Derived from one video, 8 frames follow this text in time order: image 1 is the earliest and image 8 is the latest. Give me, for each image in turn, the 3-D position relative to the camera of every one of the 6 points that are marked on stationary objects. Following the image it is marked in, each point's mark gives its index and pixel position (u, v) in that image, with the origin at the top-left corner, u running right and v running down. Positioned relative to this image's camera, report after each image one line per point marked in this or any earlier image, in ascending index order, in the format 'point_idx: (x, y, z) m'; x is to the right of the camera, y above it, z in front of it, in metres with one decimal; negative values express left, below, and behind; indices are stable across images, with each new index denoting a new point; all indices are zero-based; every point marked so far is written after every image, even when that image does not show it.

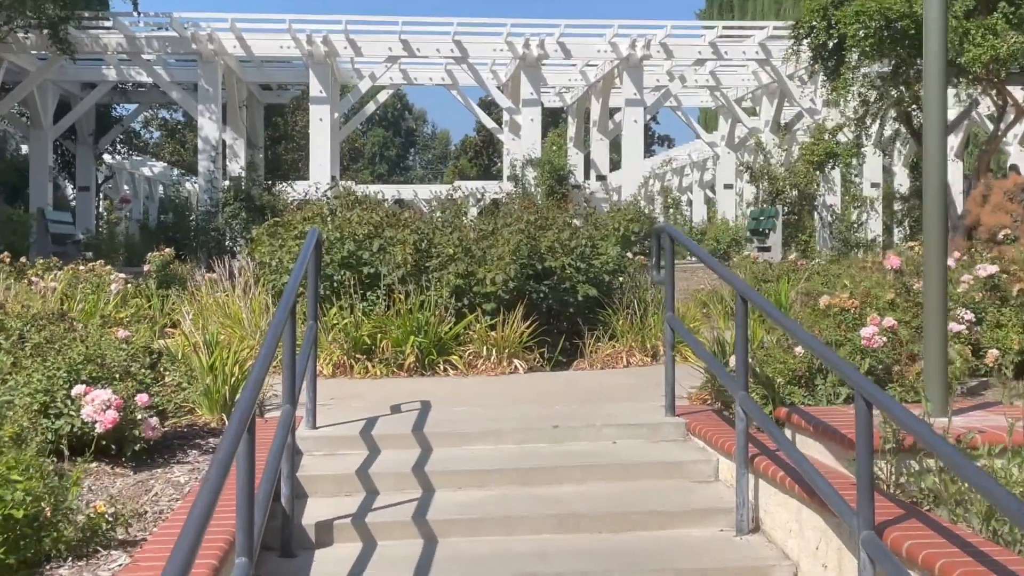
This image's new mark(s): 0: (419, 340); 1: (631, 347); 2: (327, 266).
0: (-0.6, -0.4, +9.3) m
1: (+1.0, -0.5, +10.2) m
2: (-1.4, +0.2, +9.7) m
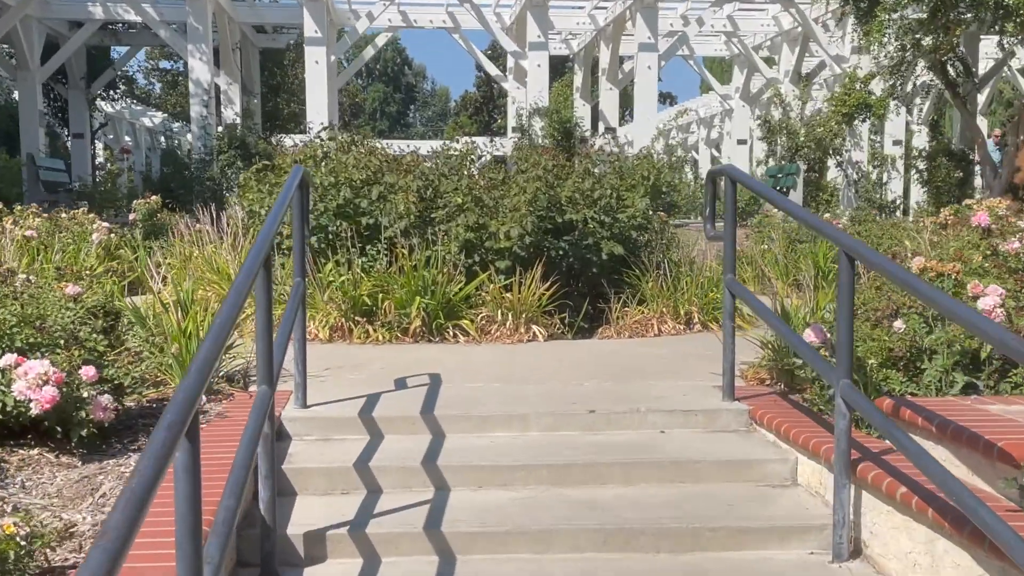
0: (-0.5, -0.1, +8.2) m
1: (+1.1, -0.2, +9.1) m
2: (-1.3, +0.5, +8.6) m
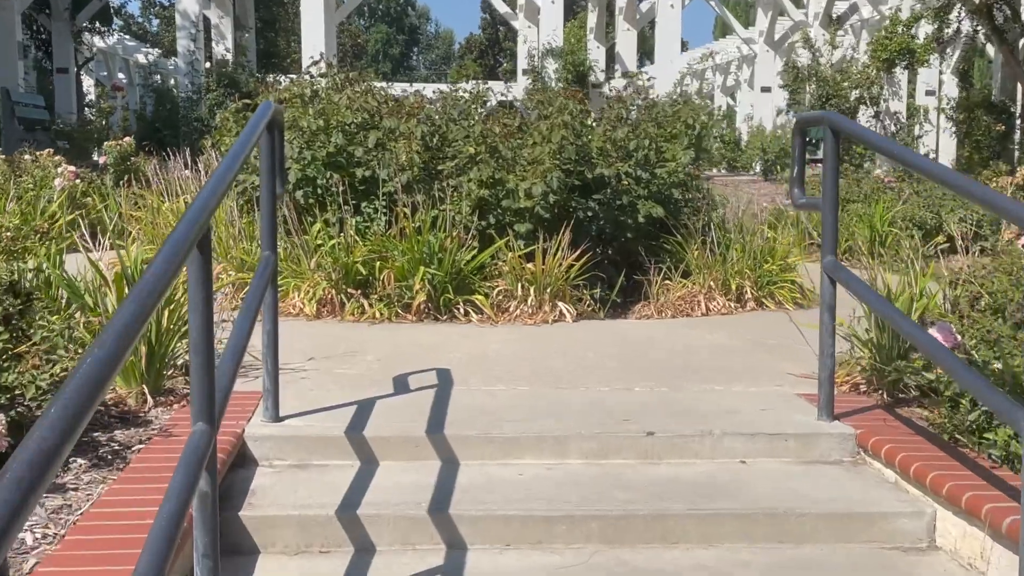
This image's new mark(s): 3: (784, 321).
0: (-0.4, +0.1, +6.8) m
1: (+1.2, 0.0, +7.8) m
2: (-1.1, +0.7, +7.3) m
3: (+1.5, -0.2, +7.3) m
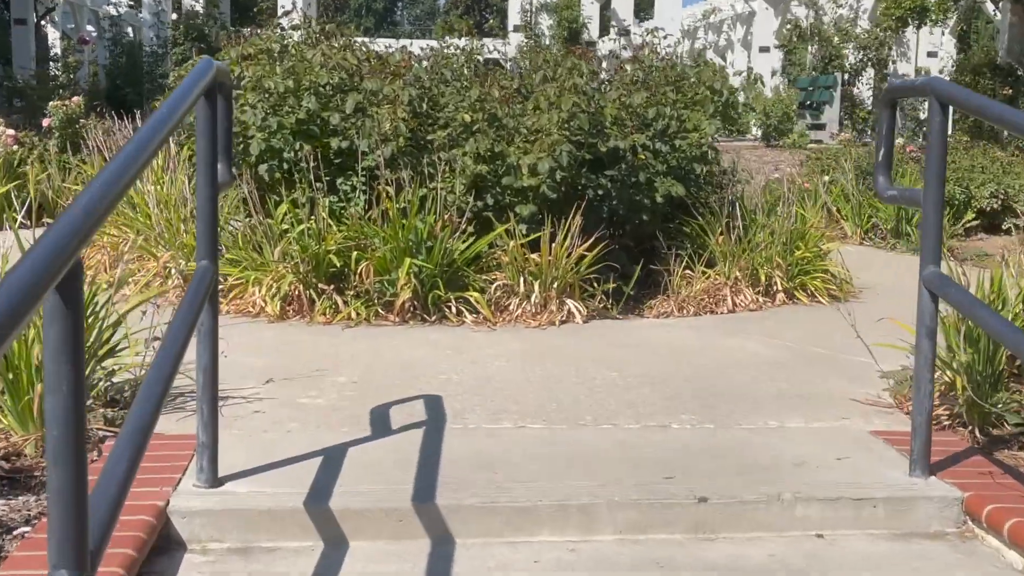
0: (-0.4, +0.1, +5.8) m
1: (+1.2, 0.0, +6.8) m
2: (-1.1, +0.7, +6.2) m
3: (+1.5, -0.2, +6.3) m
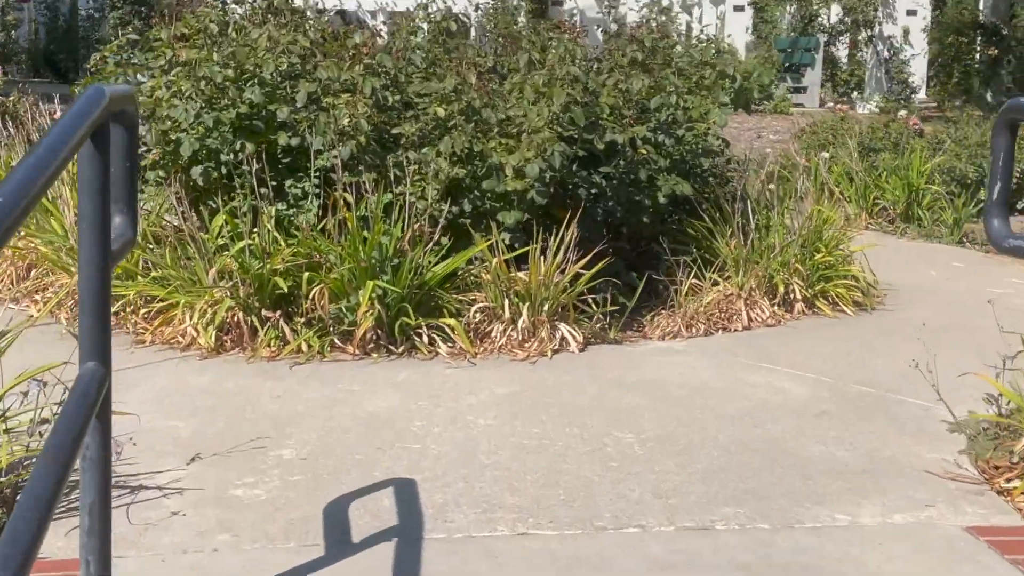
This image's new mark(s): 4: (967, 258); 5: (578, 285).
0: (-0.5, 0.0, +4.9) m
1: (+1.1, 0.0, +5.9) m
2: (-1.2, +0.6, +5.3) m
3: (+1.4, -0.2, +5.5) m
4: (+2.9, +0.1, +8.2) m
5: (+0.3, 0.0, +5.3) m
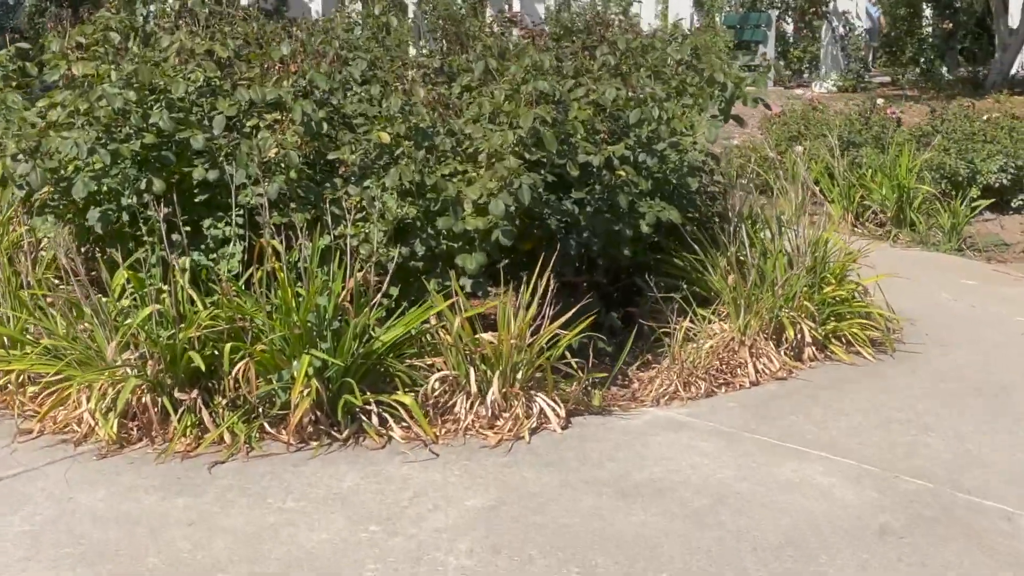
0: (-0.6, -0.2, +4.0) m
1: (+1.0, -0.2, +5.1) m
2: (-1.3, +0.4, +4.3) m
3: (+1.3, -0.4, +4.6) m
4: (+2.6, +0.1, +7.5) m
5: (+0.2, -0.2, +4.4) m
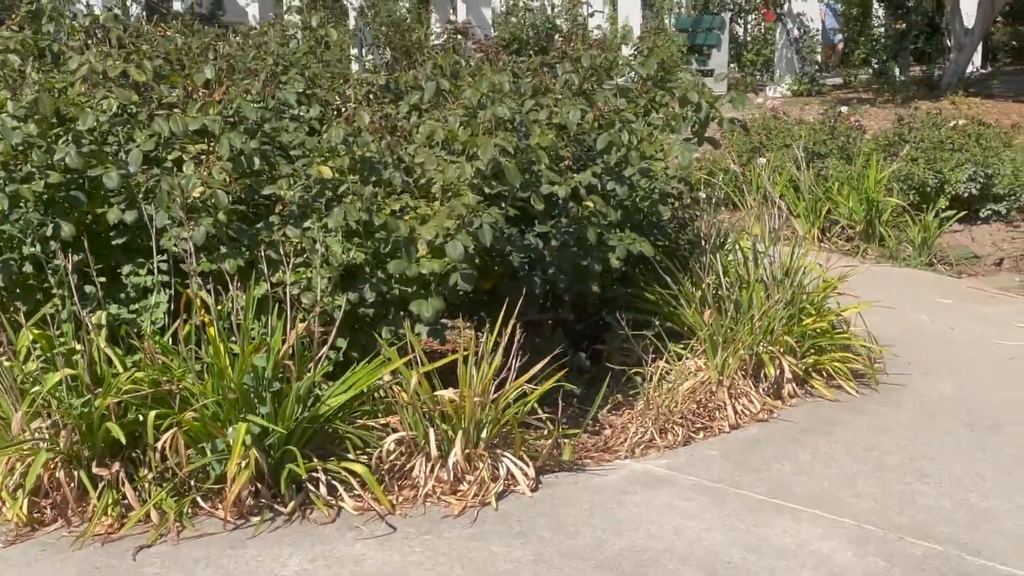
0: (-0.7, -0.4, +3.6) m
1: (+0.8, -0.3, +4.7) m
2: (-1.5, +0.2, +3.9) m
3: (+1.2, -0.5, +4.3) m
4: (+2.4, 0.0, +7.2) m
5: (0.0, -0.3, +4.0) m
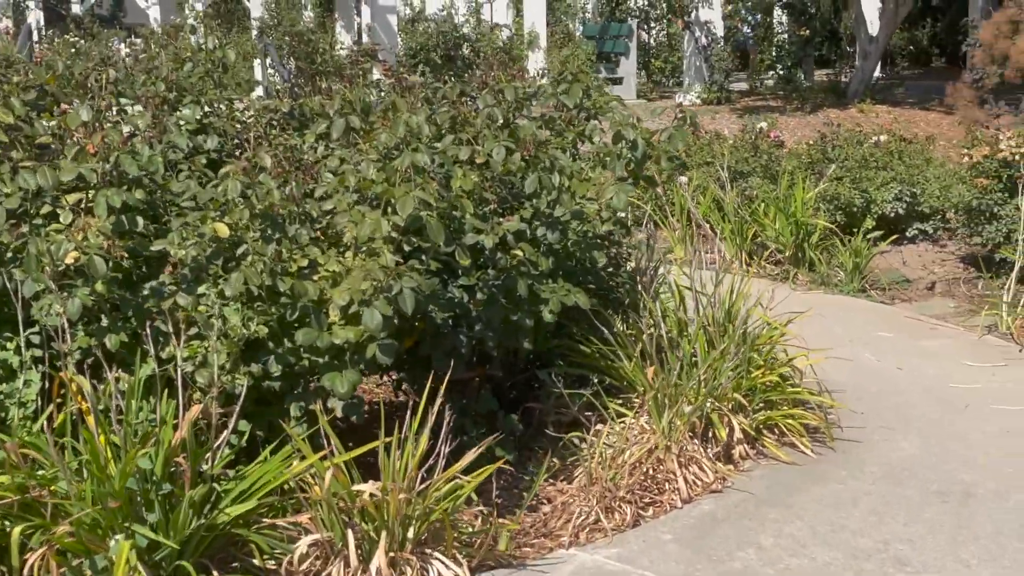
0: (-0.8, -0.6, +3.0) m
1: (+0.6, -0.5, +4.3) m
2: (-1.6, 0.0, +3.3) m
3: (+1.0, -0.7, +3.9) m
4: (+2.0, -0.2, +6.8) m
5: (-0.1, -0.5, +3.5) m
